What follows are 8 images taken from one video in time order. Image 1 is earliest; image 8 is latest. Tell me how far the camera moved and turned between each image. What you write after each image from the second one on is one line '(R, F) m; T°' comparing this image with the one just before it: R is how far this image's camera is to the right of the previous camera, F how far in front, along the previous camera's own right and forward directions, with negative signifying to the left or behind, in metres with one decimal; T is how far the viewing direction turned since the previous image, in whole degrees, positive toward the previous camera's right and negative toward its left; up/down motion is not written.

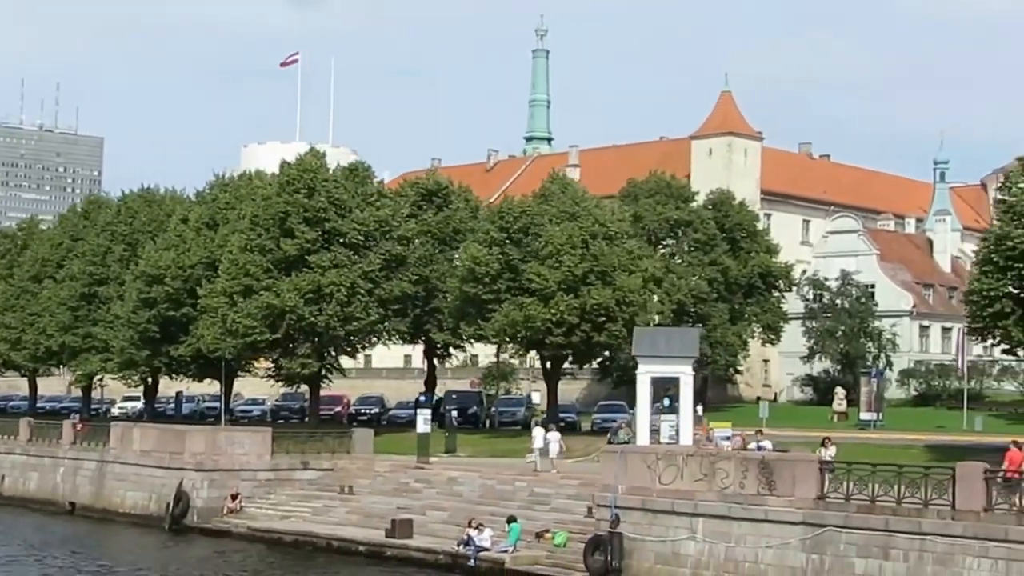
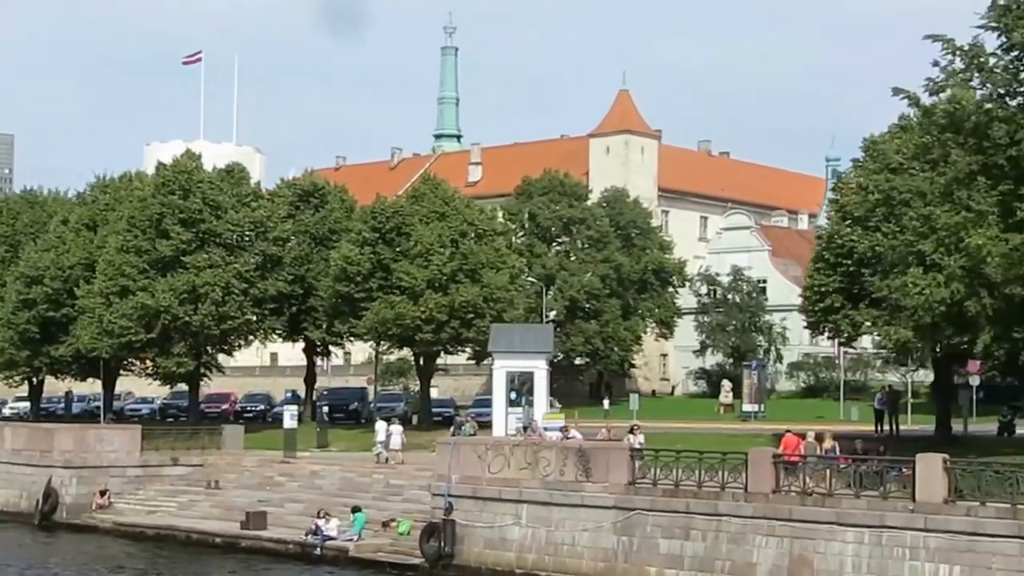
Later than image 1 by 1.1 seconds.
(+2.1, -1.7) m; +3°
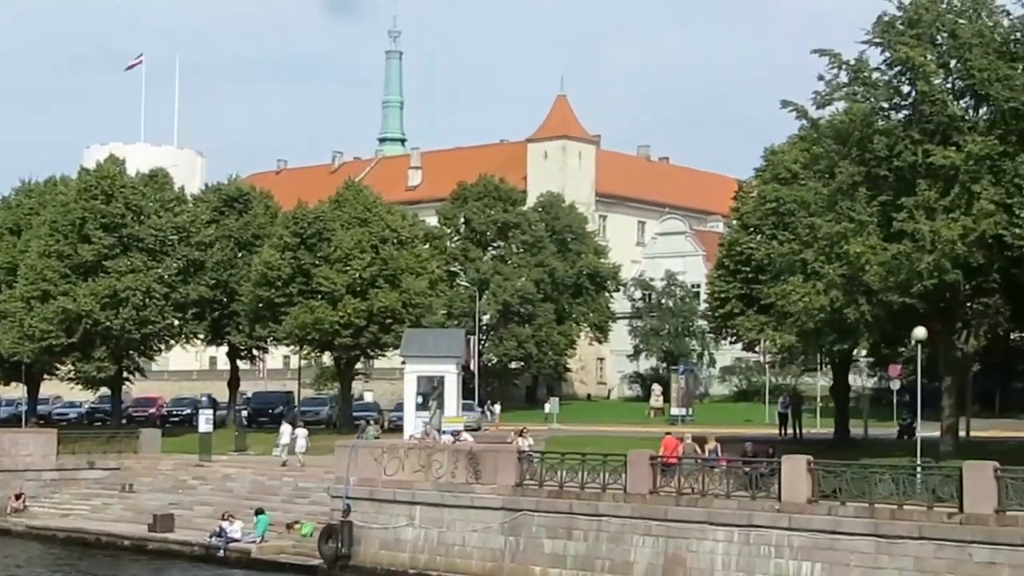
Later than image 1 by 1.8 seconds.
(+1.4, -0.8) m; +2°
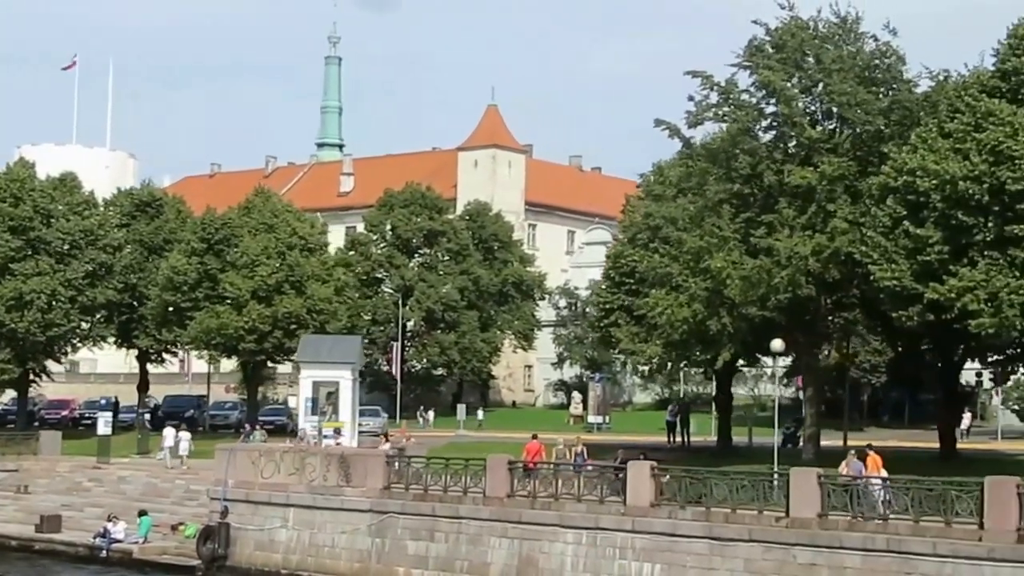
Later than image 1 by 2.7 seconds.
(+1.8, -1.1) m; +2°
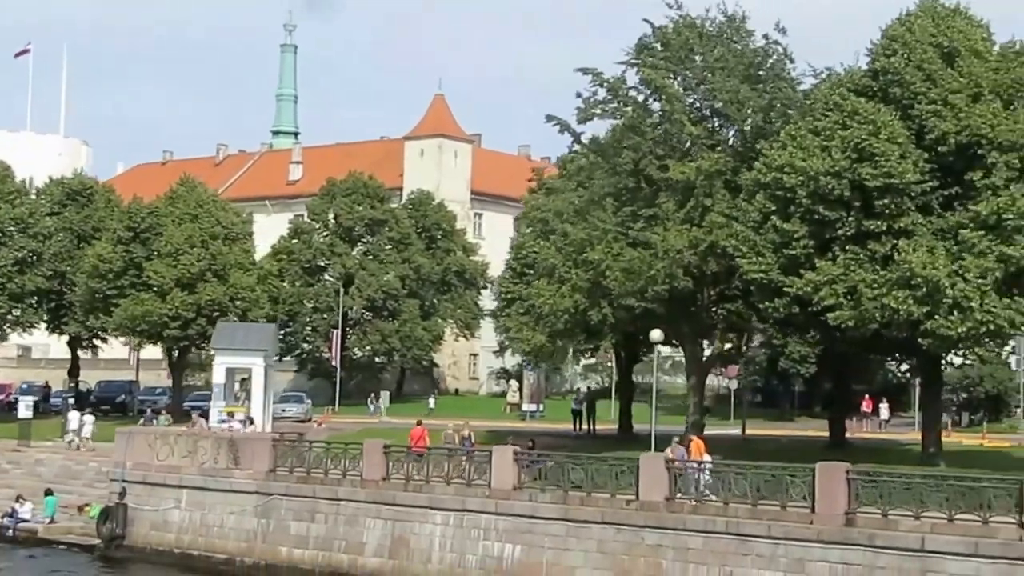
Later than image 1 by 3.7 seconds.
(+2.0, -1.3) m; +1°
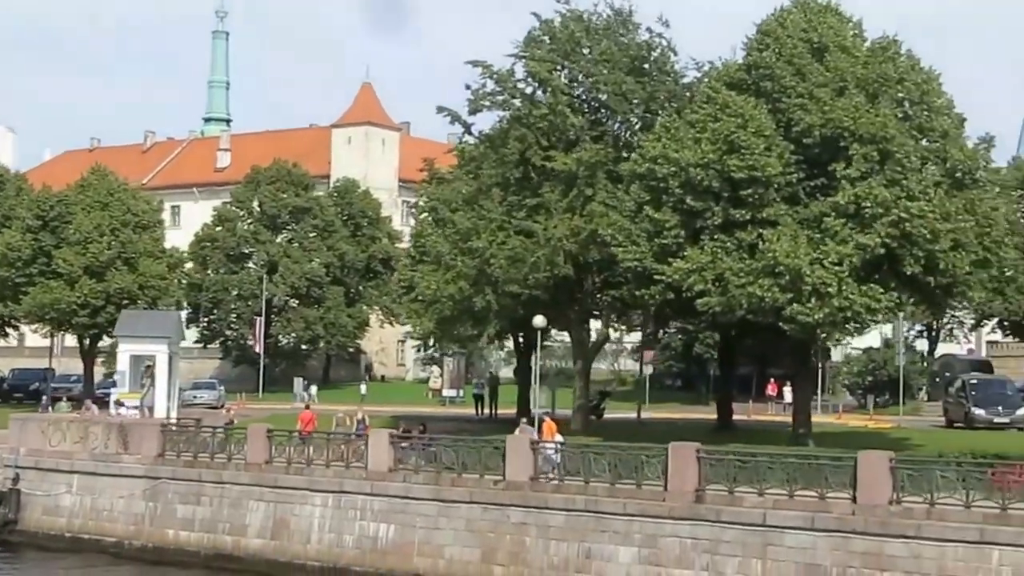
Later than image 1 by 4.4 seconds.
(+1.5, -1.0) m; +2°
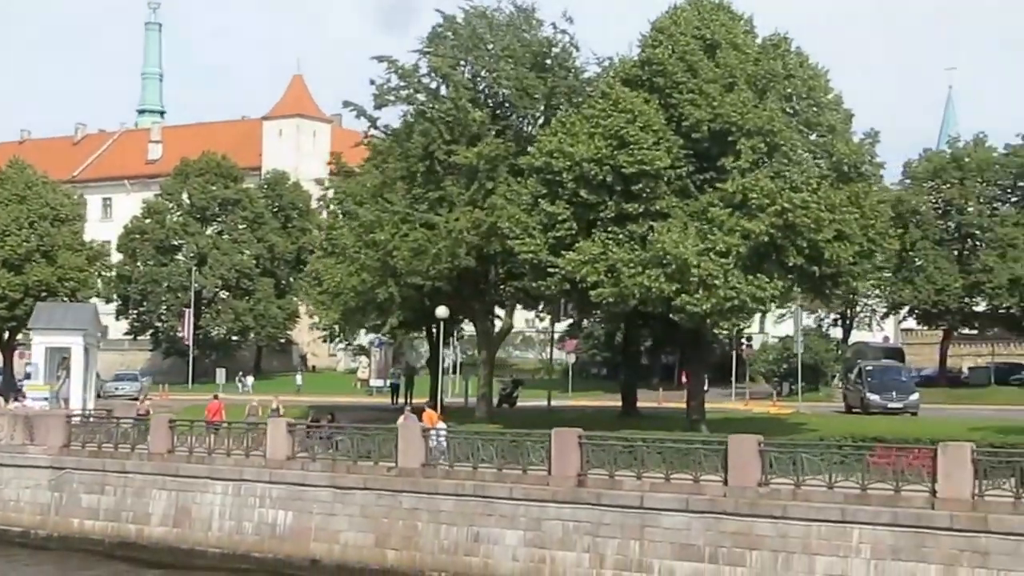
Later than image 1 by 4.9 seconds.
(+1.1, -0.9) m; +2°
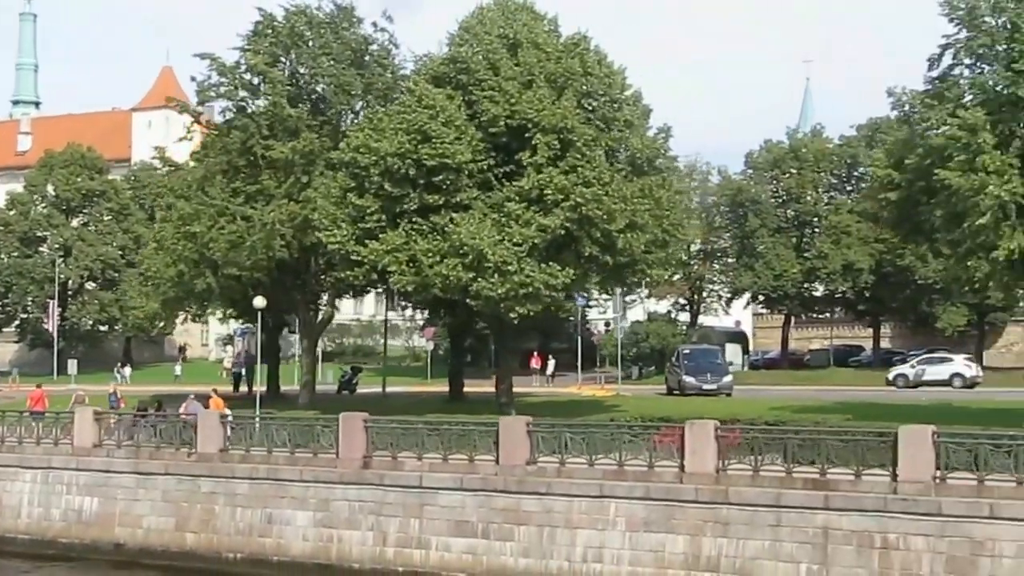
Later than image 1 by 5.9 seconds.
(+2.2, -1.5) m; +4°
